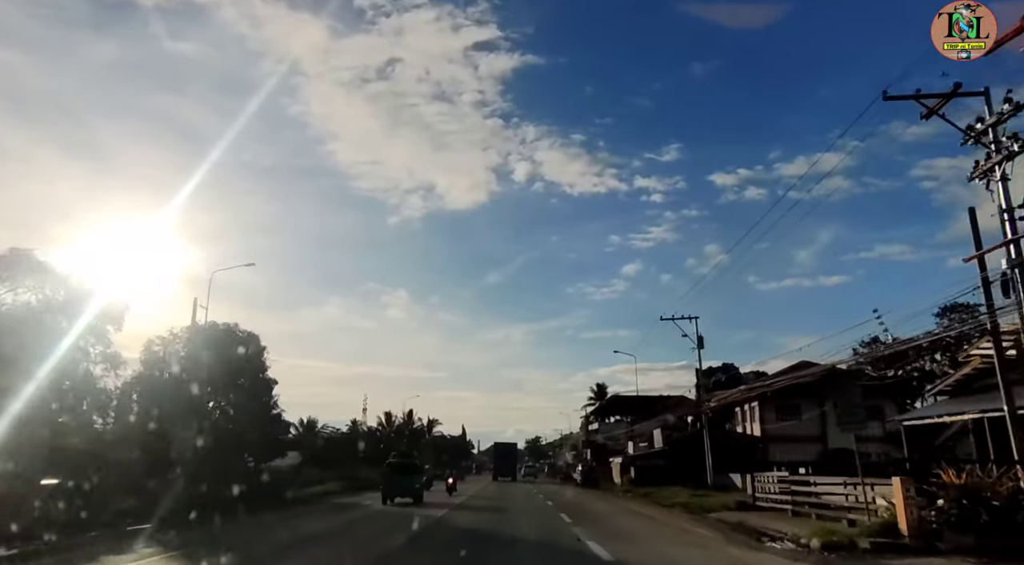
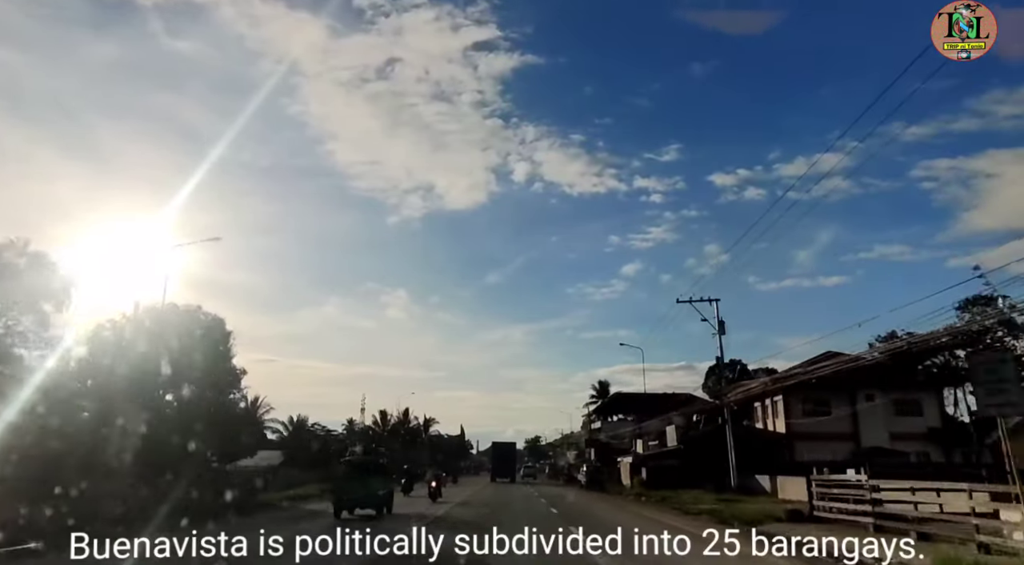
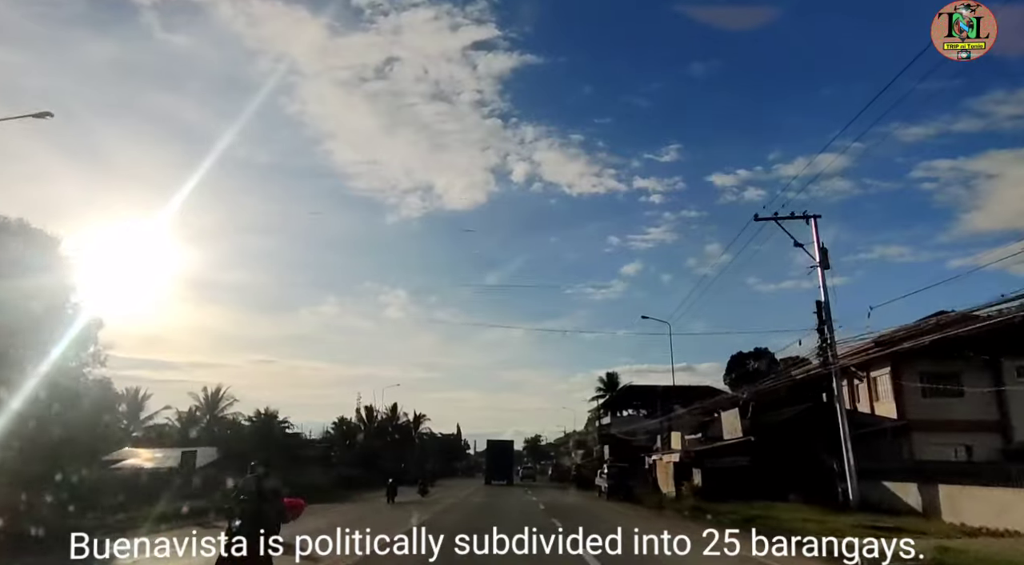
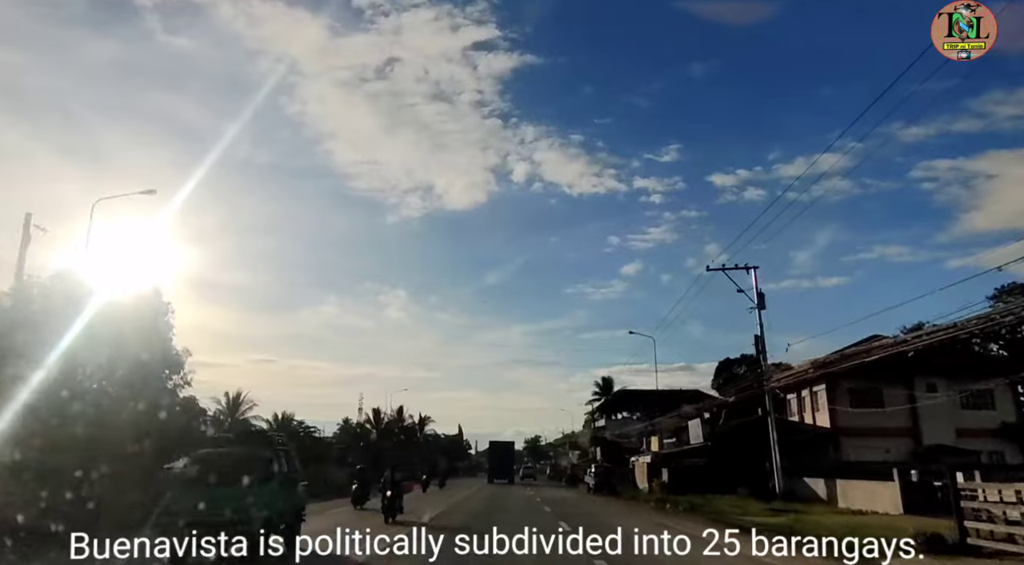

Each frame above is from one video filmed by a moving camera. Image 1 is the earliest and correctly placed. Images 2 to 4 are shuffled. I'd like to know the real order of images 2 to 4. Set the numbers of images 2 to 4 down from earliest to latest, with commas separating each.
2, 4, 3
